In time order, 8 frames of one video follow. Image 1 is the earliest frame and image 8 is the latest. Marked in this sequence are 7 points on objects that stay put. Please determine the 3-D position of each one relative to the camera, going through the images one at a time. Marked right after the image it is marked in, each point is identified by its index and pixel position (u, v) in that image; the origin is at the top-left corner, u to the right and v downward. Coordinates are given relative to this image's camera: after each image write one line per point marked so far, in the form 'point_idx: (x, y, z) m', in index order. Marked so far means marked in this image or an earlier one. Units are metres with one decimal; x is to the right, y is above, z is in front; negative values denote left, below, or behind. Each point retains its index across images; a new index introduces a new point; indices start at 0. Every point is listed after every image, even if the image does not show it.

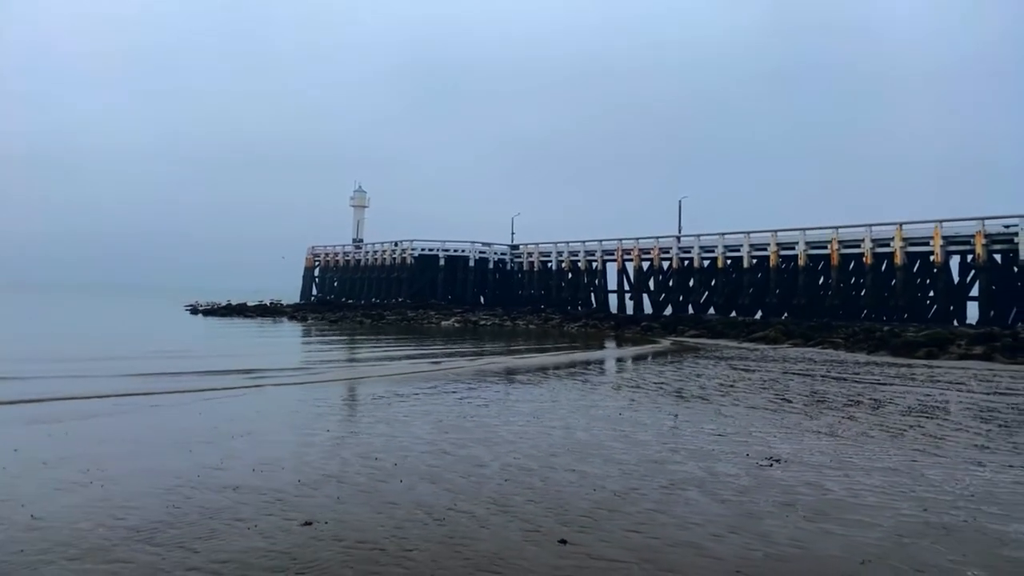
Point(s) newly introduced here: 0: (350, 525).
0: (-1.3, -1.9, +6.0) m
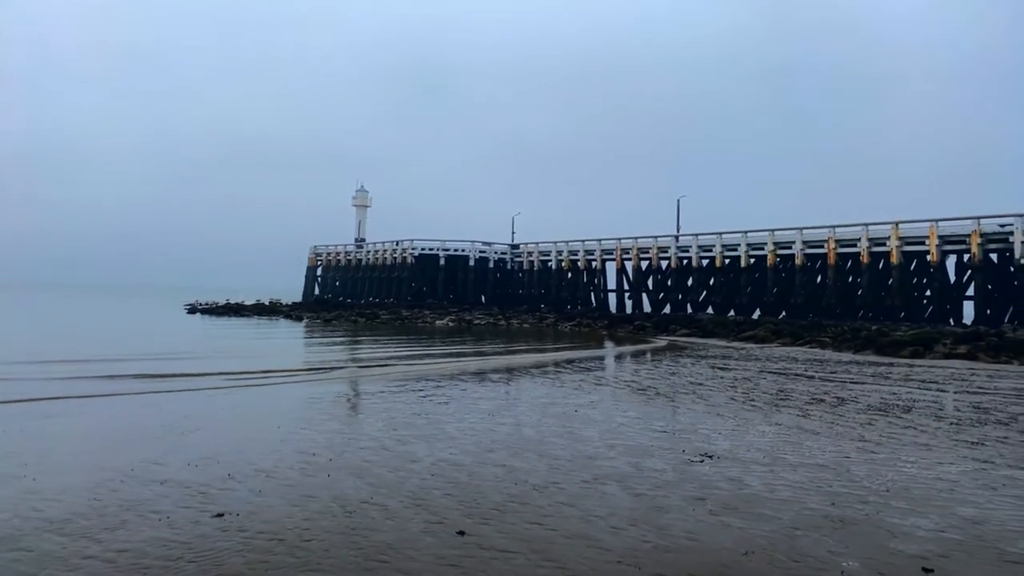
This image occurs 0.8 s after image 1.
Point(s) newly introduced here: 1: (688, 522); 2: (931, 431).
0: (-2.0, -1.8, +6.1) m
1: (+1.4, -1.9, +6.1) m
2: (+6.2, -2.1, +11.2) m
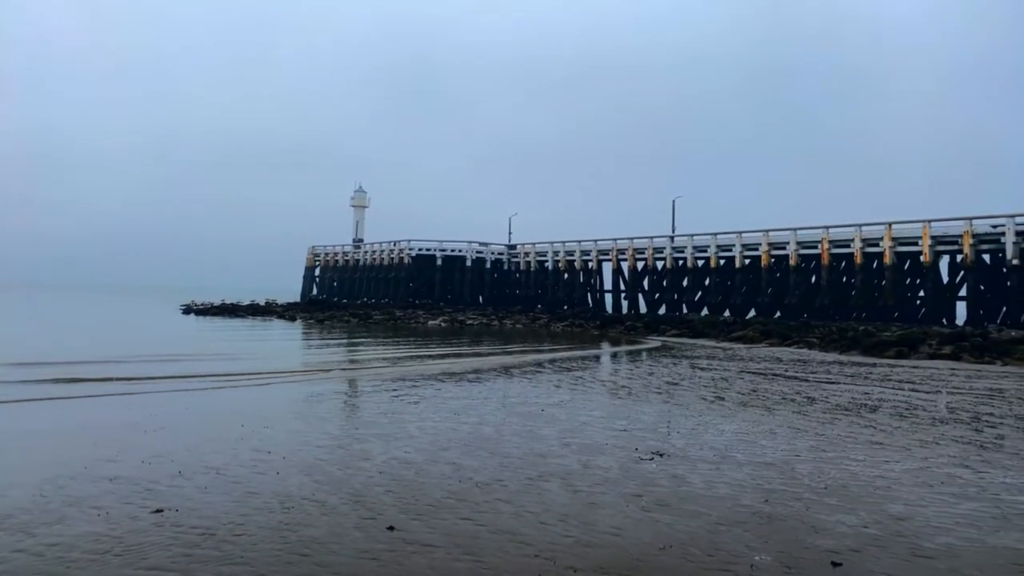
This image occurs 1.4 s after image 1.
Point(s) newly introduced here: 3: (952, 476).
0: (-2.6, -1.9, +6.3) m
1: (+0.9, -1.9, +6.3) m
2: (+5.7, -2.1, +11.3) m
3: (+4.7, -2.0, +8.1) m
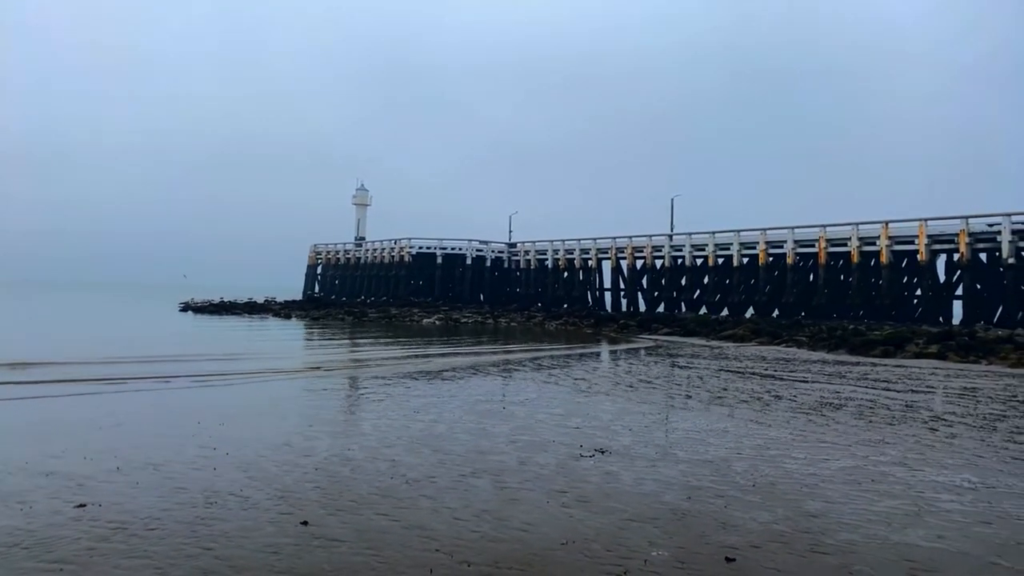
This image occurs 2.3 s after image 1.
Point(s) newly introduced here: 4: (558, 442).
0: (-3.3, -1.8, +6.4) m
1: (+0.2, -1.9, +6.4) m
2: (+5.0, -2.1, +11.4) m
3: (+4.0, -2.0, +8.2) m
4: (+0.6, -2.0, +9.6) m
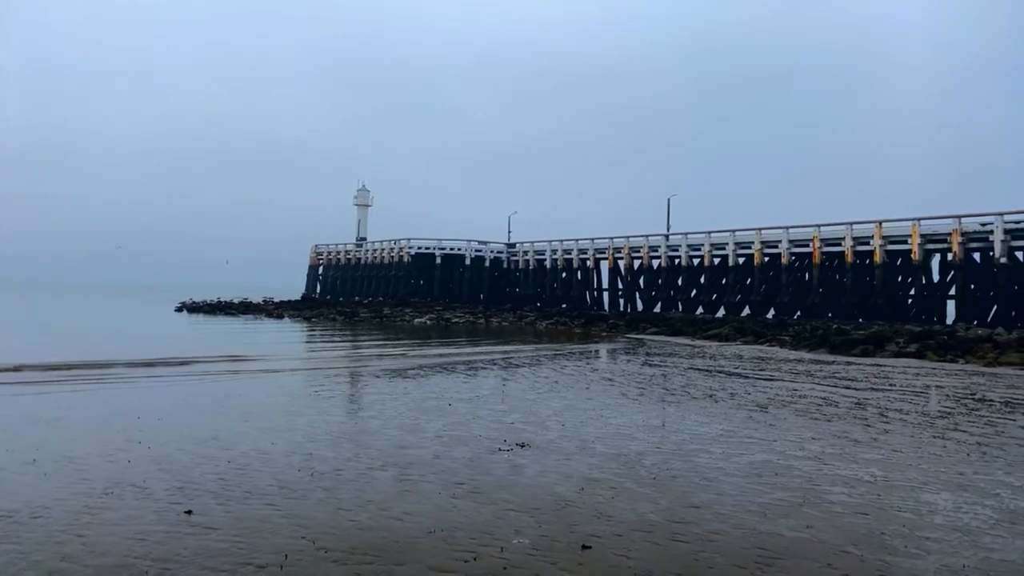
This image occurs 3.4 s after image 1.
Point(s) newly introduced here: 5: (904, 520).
0: (-4.3, -1.8, +6.6) m
1: (-0.8, -1.9, +6.5) m
2: (+4.1, -2.1, +11.5) m
3: (+3.0, -2.0, +8.3) m
4: (-0.4, -1.9, +9.8) m
5: (+3.3, -1.9, +6.3) m
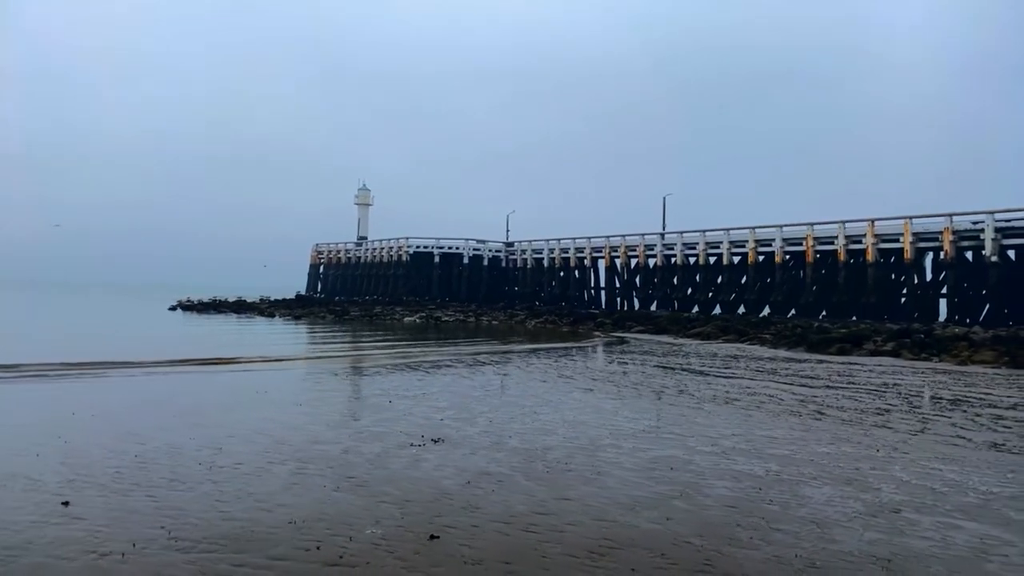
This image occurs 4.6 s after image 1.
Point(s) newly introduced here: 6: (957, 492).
0: (-5.4, -1.8, +6.7) m
1: (-1.9, -1.8, +6.7) m
2: (+3.0, -2.1, +11.6) m
3: (+2.0, -1.9, +8.4) m
4: (-1.4, -1.9, +9.9) m
5: (+2.2, -1.9, +6.5) m
6: (+4.3, -2.0, +7.3) m
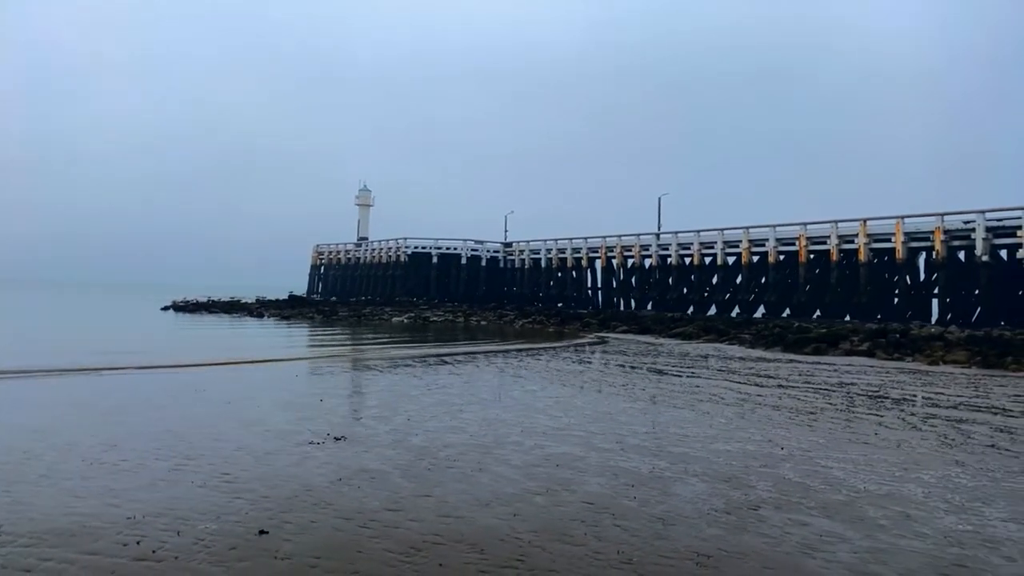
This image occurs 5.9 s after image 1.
0: (-6.6, -1.8, +6.8) m
1: (-3.1, -1.8, +6.7) m
2: (+1.8, -2.0, +11.6) m
3: (+0.7, -1.9, +8.4) m
4: (-2.6, -1.9, +9.9) m
5: (+0.9, -1.9, +6.4) m
6: (+3.0, -1.9, +7.3) m
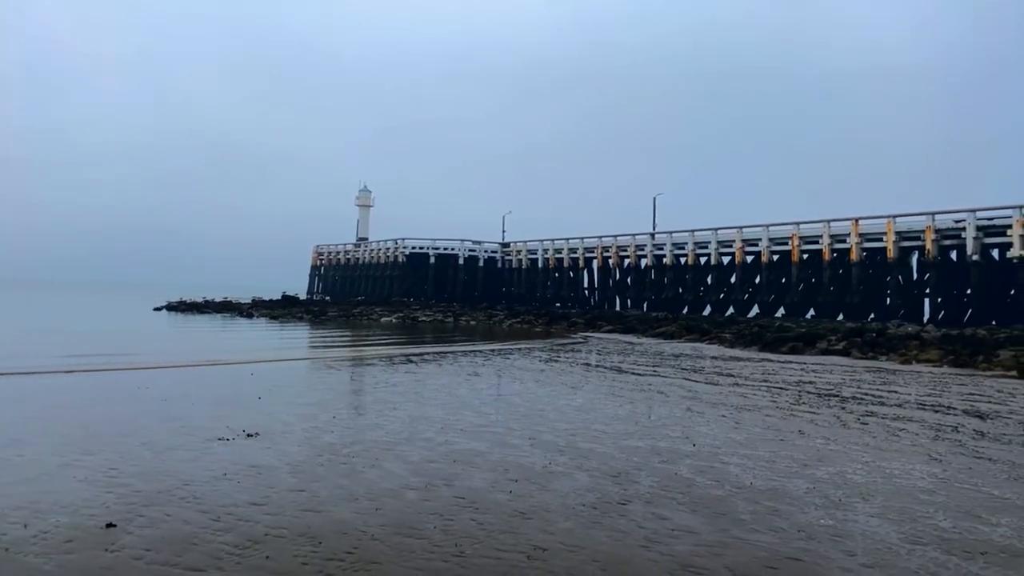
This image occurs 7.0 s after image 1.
0: (-7.7, -1.7, +6.9) m
1: (-4.3, -1.8, +6.7) m
2: (+0.8, -2.0, +11.6) m
3: (-0.4, -1.9, +8.4) m
4: (-3.7, -1.8, +10.0) m
5: (-0.2, -1.8, +6.5) m
6: (+1.9, -1.9, +7.2) m
